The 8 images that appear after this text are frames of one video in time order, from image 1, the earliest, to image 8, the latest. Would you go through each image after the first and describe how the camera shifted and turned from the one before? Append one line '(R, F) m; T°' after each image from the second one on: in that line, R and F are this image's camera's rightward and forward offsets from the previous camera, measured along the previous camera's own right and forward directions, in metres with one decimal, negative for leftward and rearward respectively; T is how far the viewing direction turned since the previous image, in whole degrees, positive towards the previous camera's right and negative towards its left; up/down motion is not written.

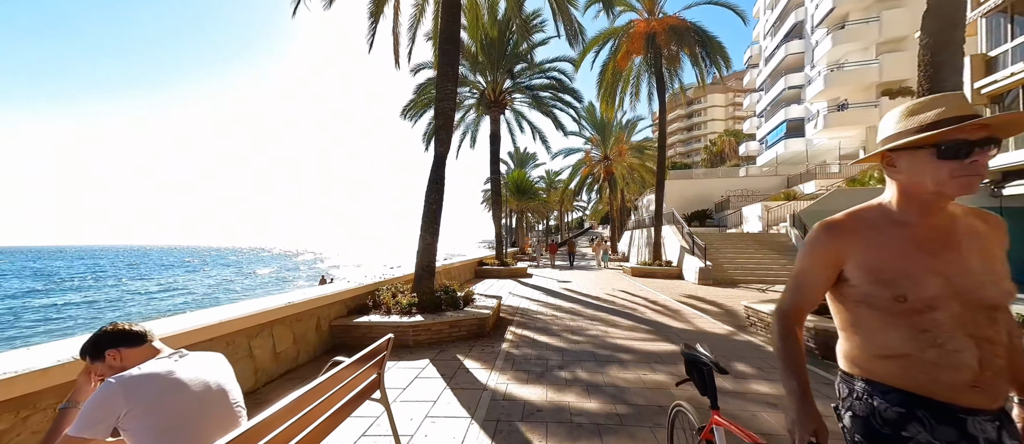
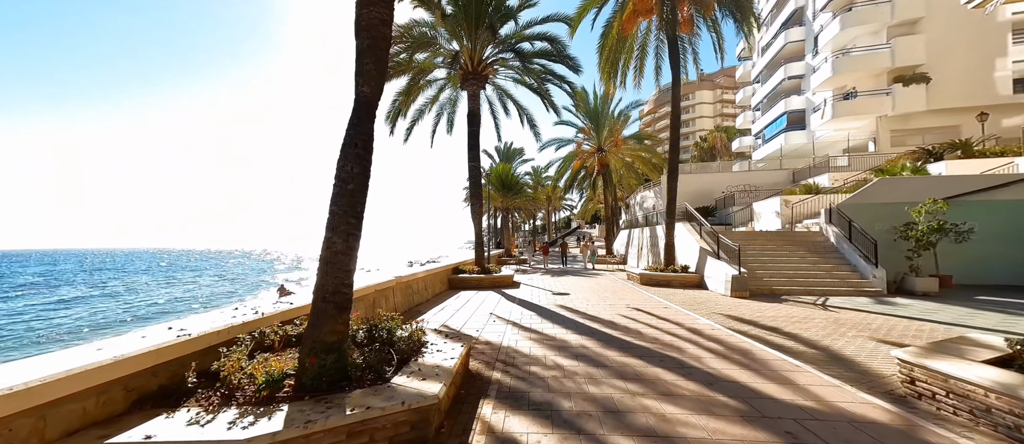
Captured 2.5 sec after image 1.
(+0.1, +2.9) m; +3°
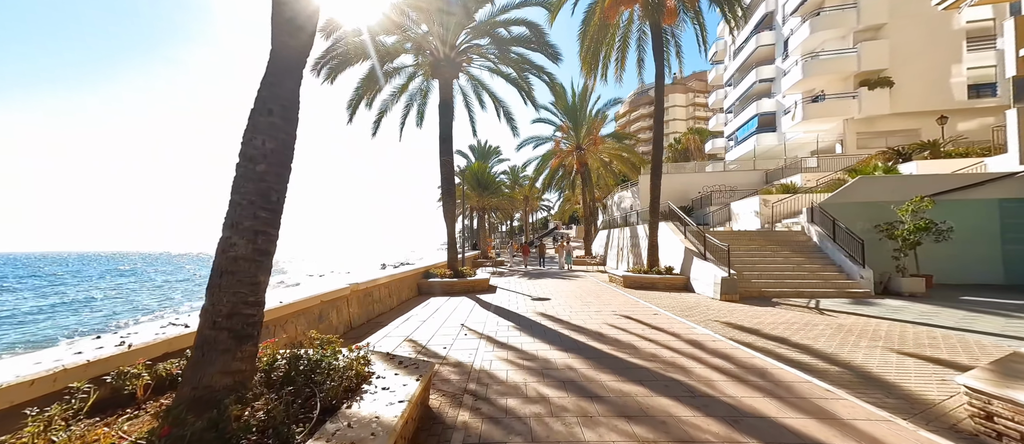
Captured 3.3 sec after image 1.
(+0.1, +1.0) m; +4°
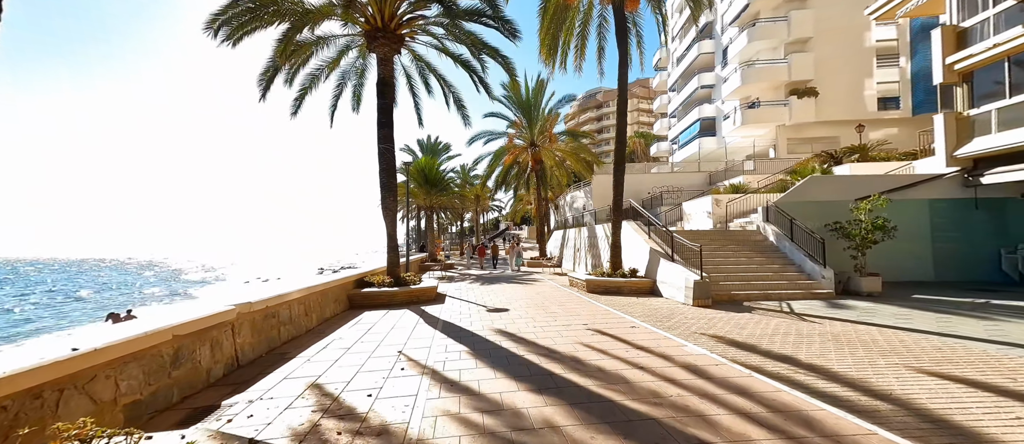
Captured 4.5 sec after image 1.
(0.0, +1.5) m; +9°
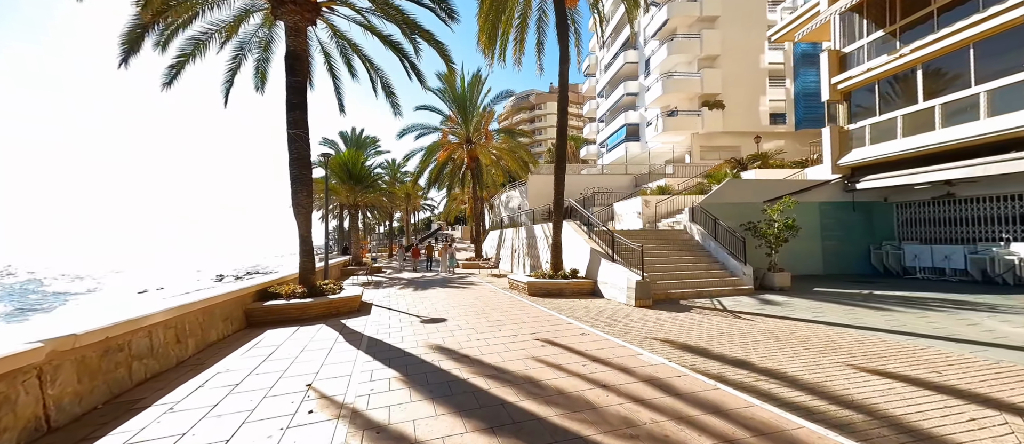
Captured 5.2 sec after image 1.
(-0.1, +0.9) m; +12°
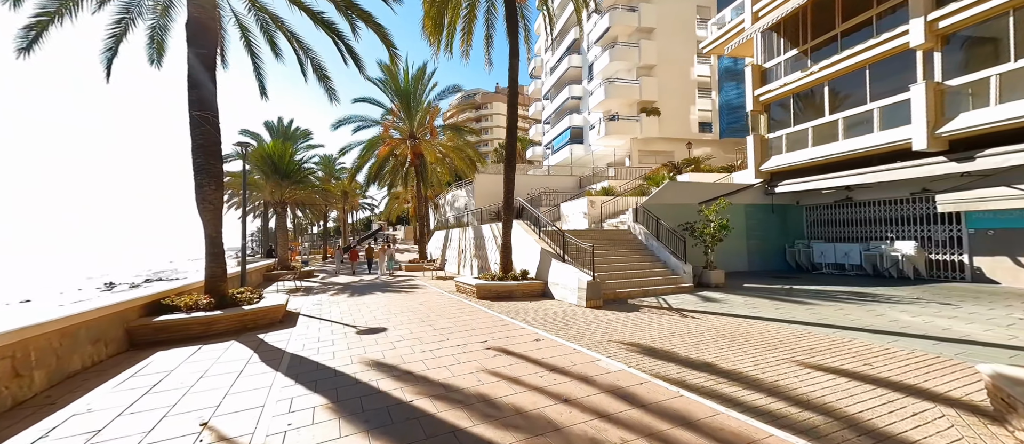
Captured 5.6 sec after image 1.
(-0.1, +0.5) m; +10°
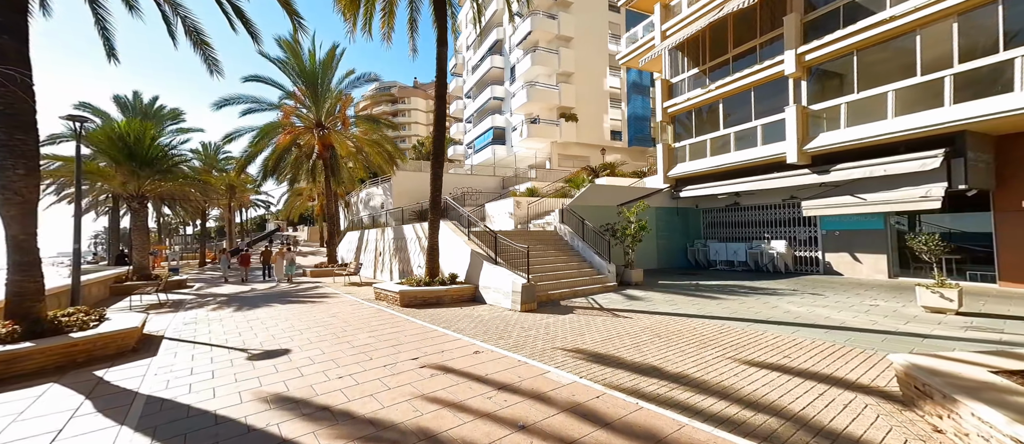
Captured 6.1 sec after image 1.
(-0.3, +0.6) m; +14°
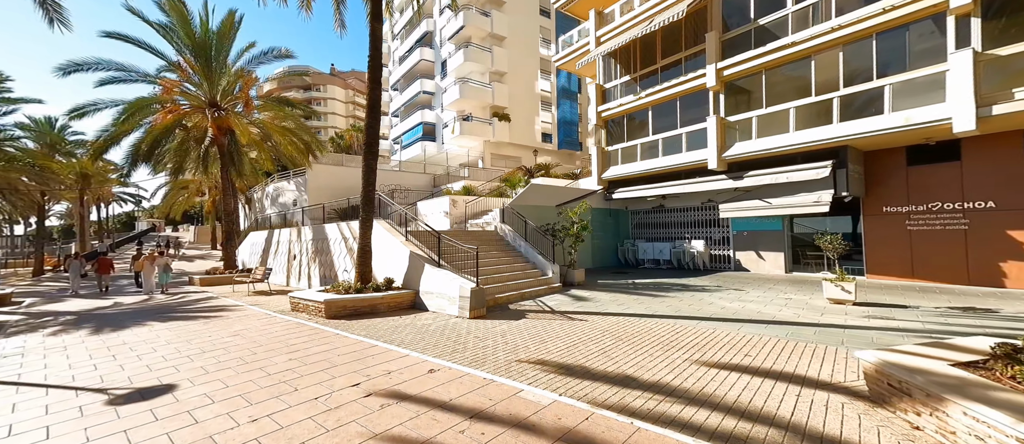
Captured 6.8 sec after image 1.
(-0.5, +0.6) m; +12°
